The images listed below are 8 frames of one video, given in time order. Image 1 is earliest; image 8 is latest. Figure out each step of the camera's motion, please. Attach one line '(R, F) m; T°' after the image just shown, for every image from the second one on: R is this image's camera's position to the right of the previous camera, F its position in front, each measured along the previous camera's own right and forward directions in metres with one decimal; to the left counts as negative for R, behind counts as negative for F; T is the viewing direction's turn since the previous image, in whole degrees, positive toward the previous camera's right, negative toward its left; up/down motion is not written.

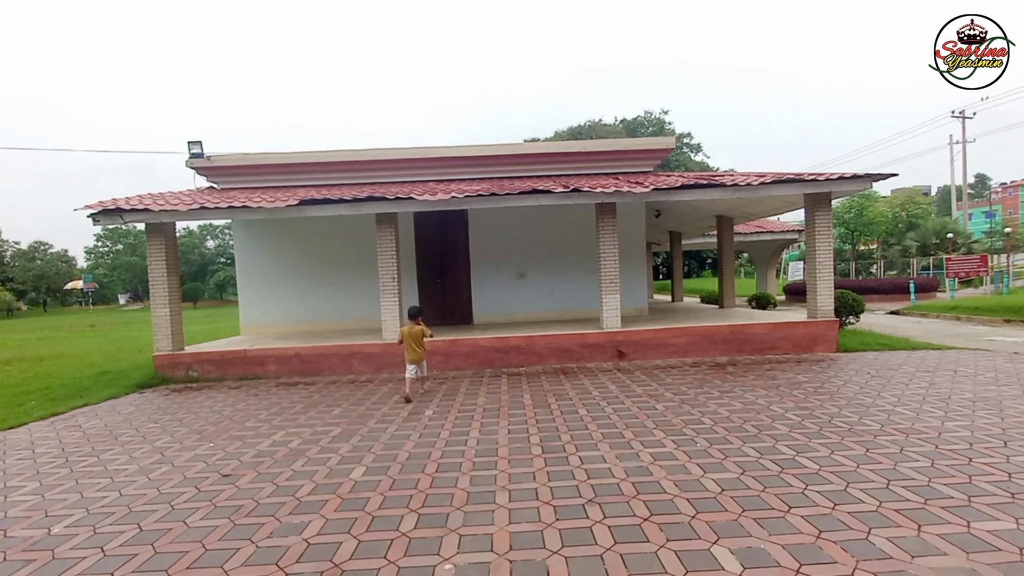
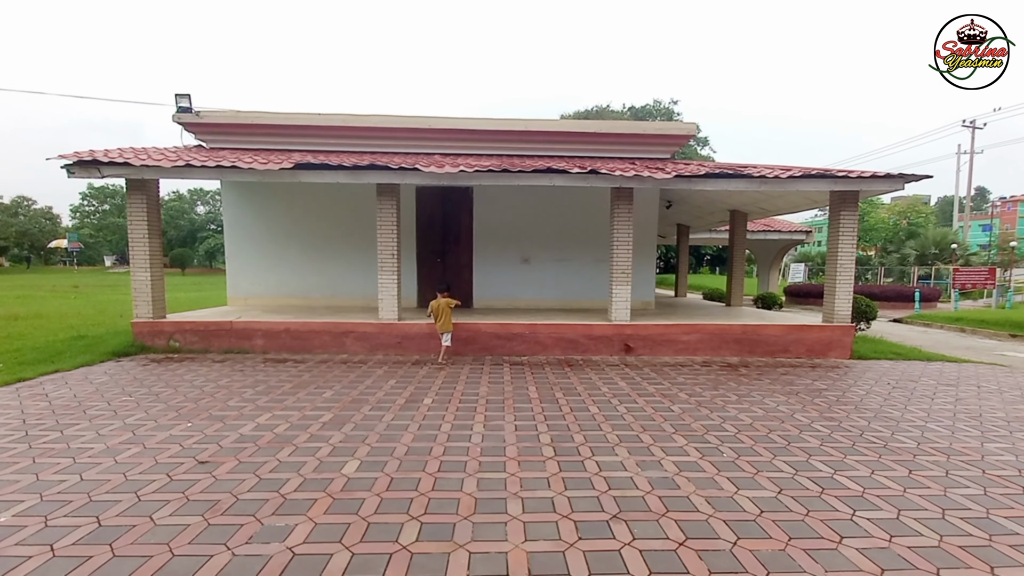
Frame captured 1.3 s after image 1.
(-0.3, +0.4) m; +1°
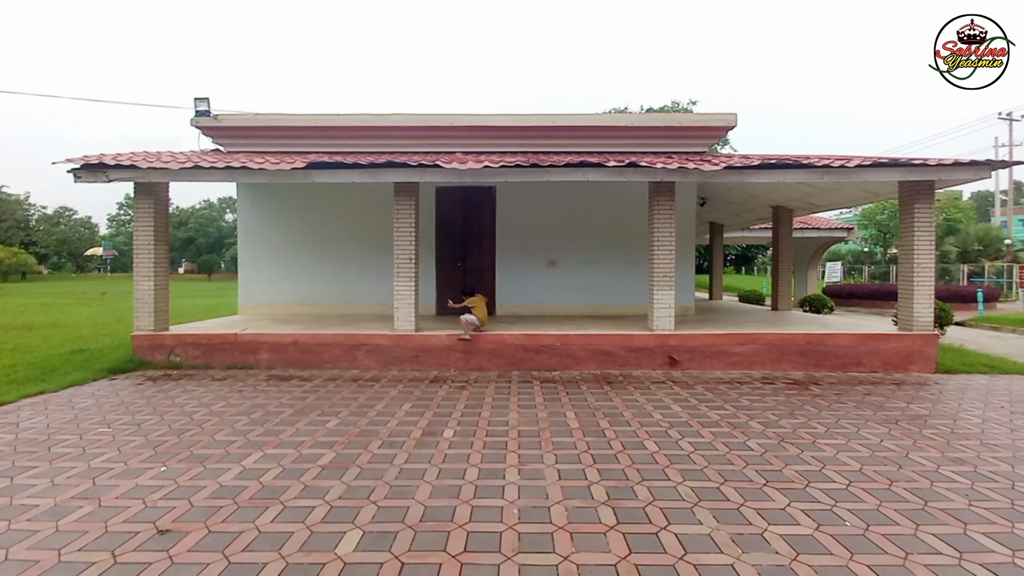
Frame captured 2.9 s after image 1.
(-0.4, +0.8) m; -2°
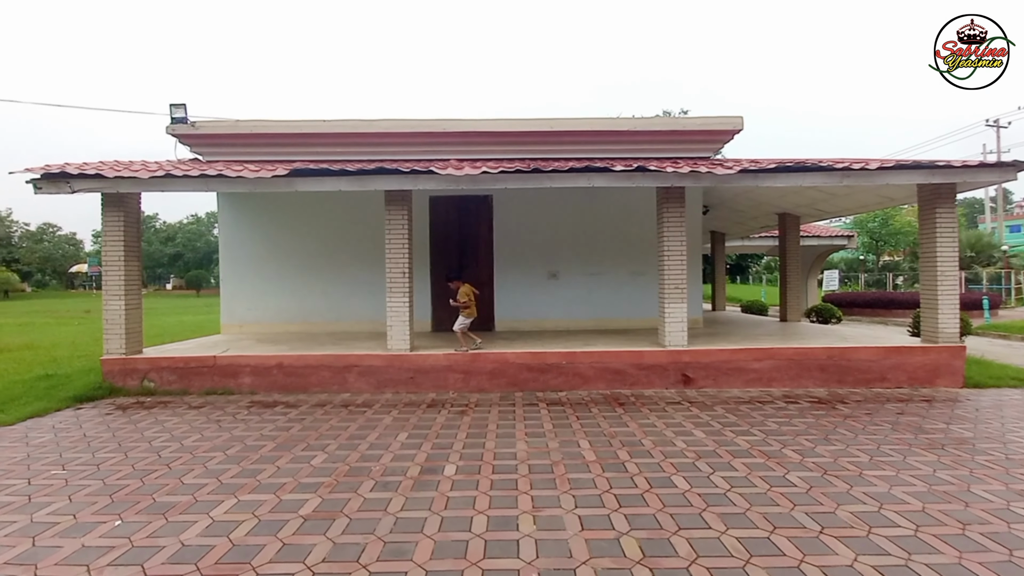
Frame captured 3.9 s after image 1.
(-0.1, +0.4) m; +1°
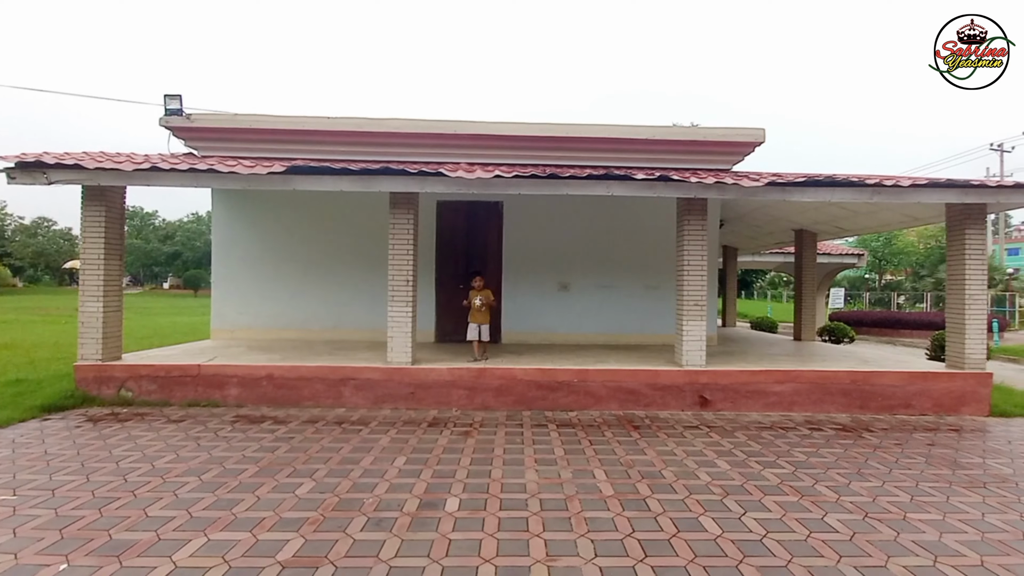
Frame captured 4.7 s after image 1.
(-0.3, +0.4) m; +1°
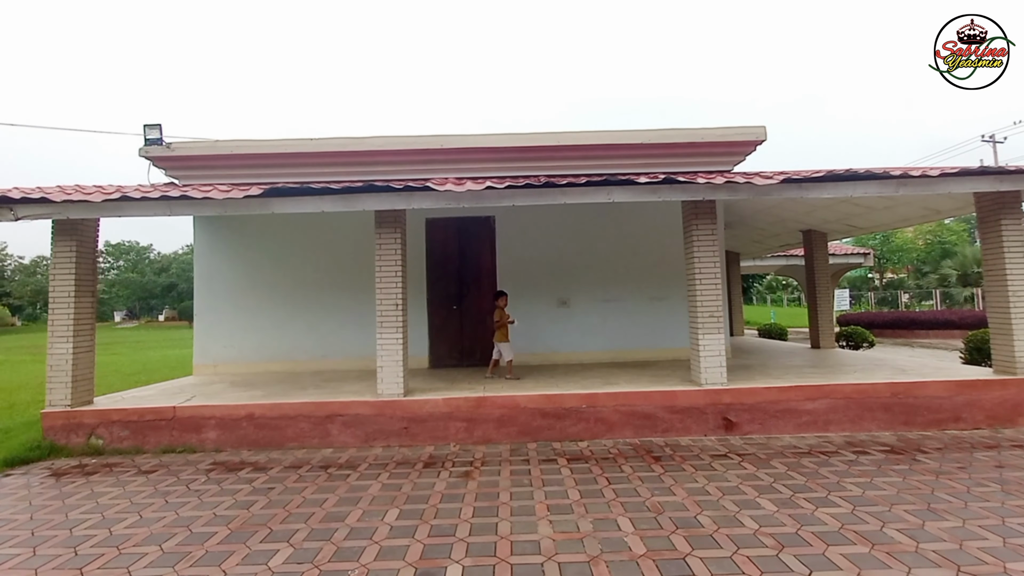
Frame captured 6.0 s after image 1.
(+0.1, +0.5) m; 0°
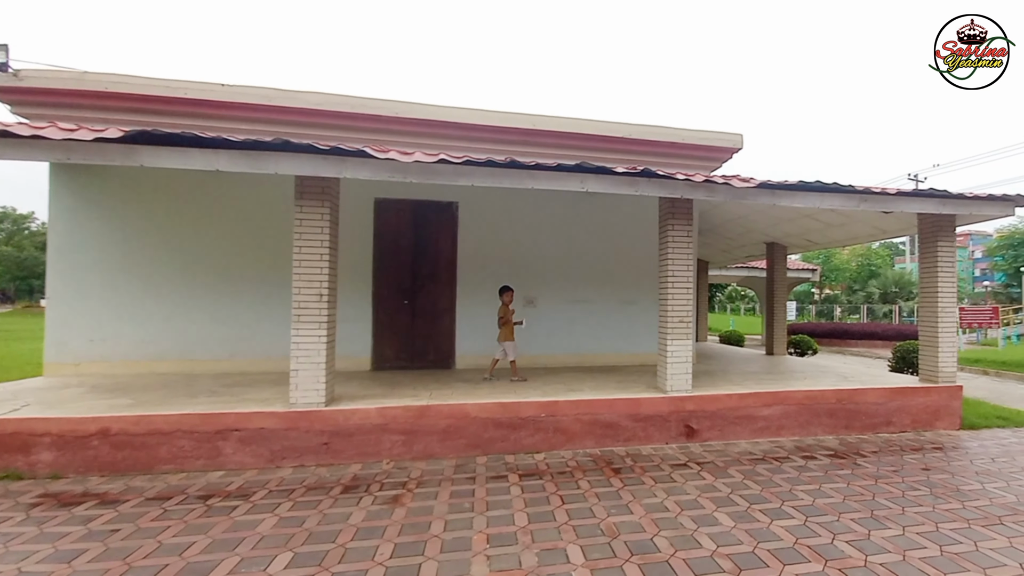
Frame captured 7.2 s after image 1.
(+0.1, +0.7) m; +7°
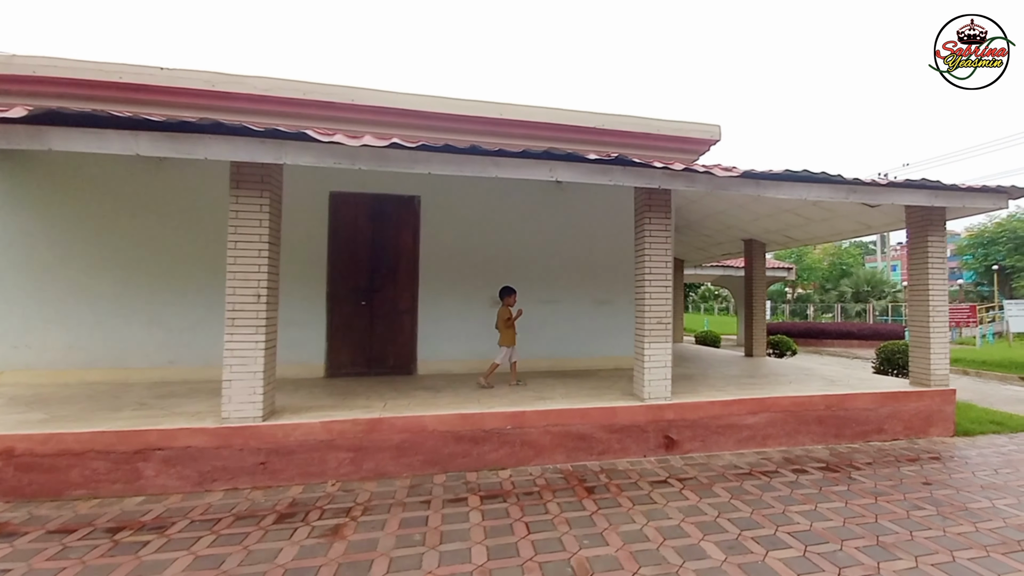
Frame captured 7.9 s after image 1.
(+0.4, +0.4) m; +1°
